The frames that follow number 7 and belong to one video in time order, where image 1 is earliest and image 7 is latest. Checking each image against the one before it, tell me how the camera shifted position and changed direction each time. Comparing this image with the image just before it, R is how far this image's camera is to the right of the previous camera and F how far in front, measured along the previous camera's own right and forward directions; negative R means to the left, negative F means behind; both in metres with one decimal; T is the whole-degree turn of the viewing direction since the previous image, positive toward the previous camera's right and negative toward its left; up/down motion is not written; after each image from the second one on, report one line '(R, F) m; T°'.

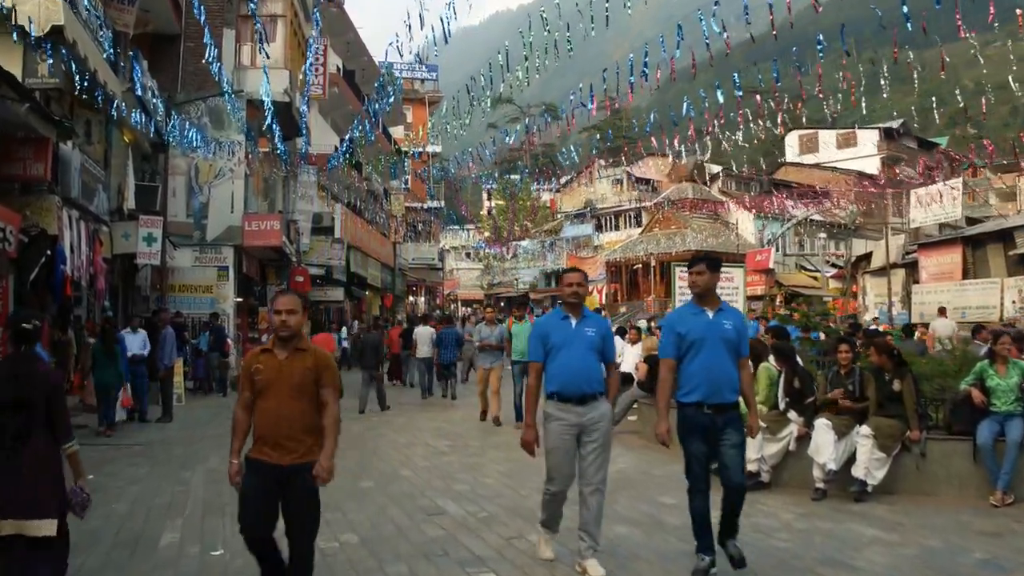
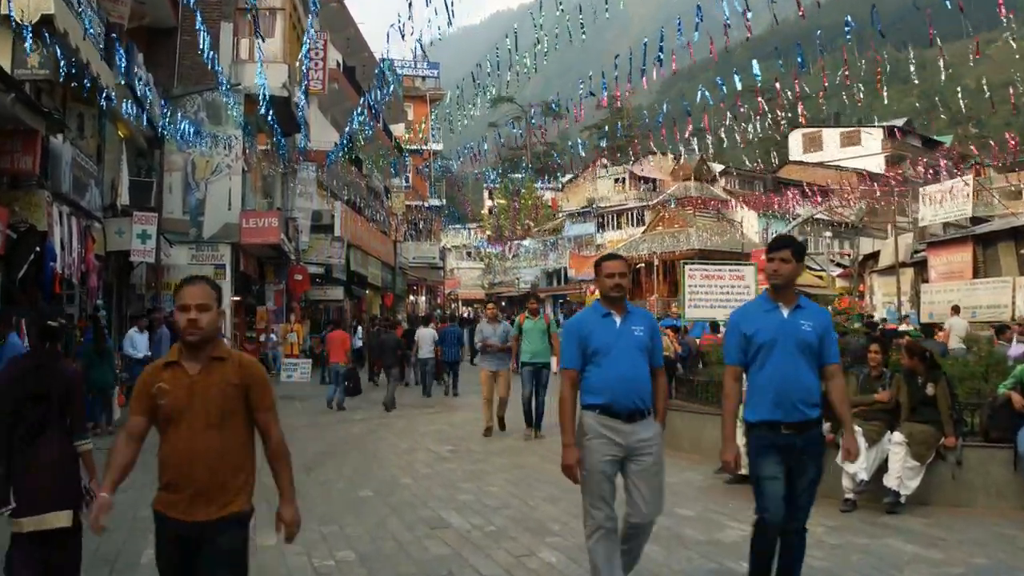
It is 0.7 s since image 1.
(-0.1, +0.5) m; 0°
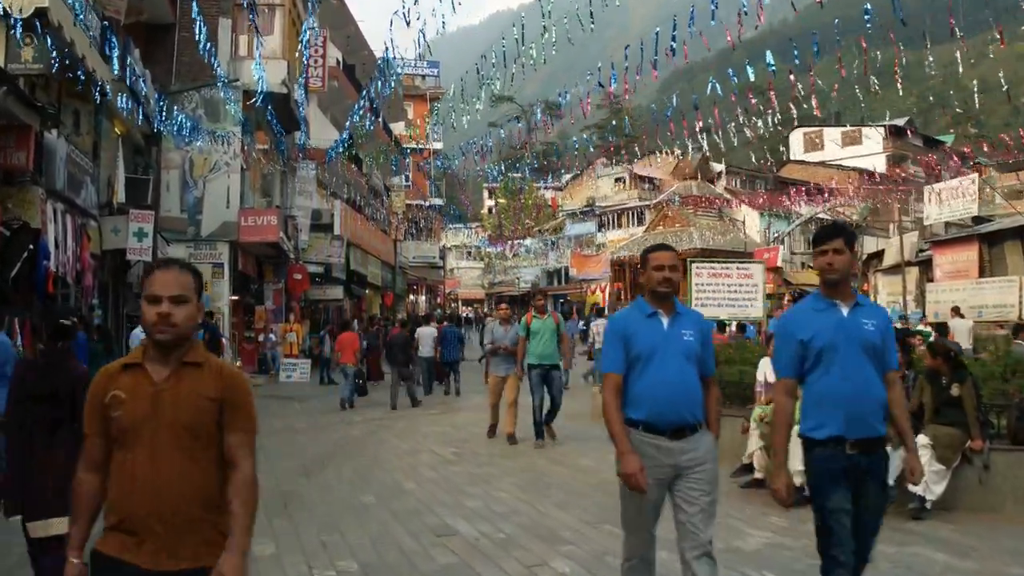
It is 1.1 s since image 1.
(-0.1, +0.3) m; 0°
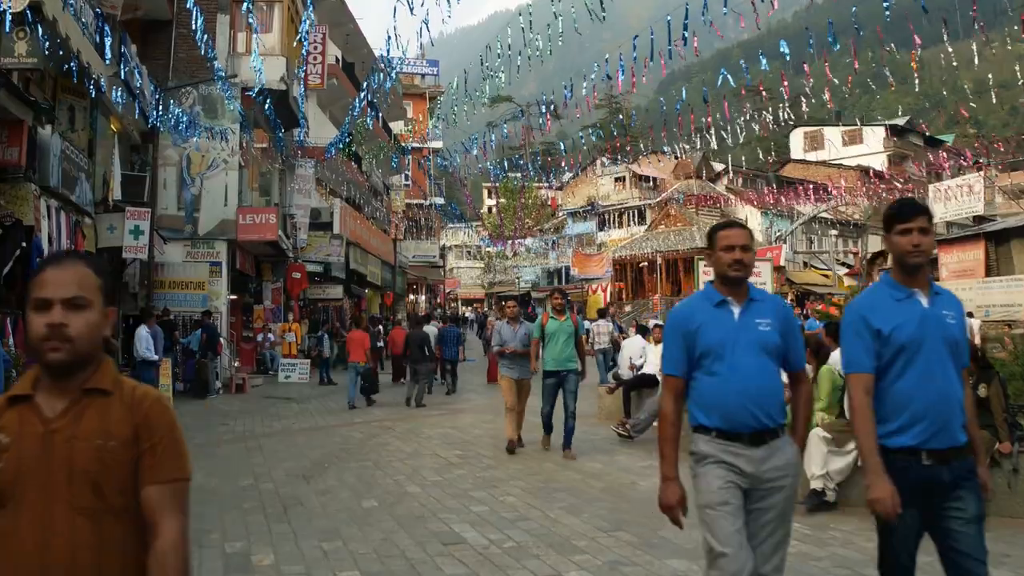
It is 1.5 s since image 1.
(-0.1, +0.3) m; 0°
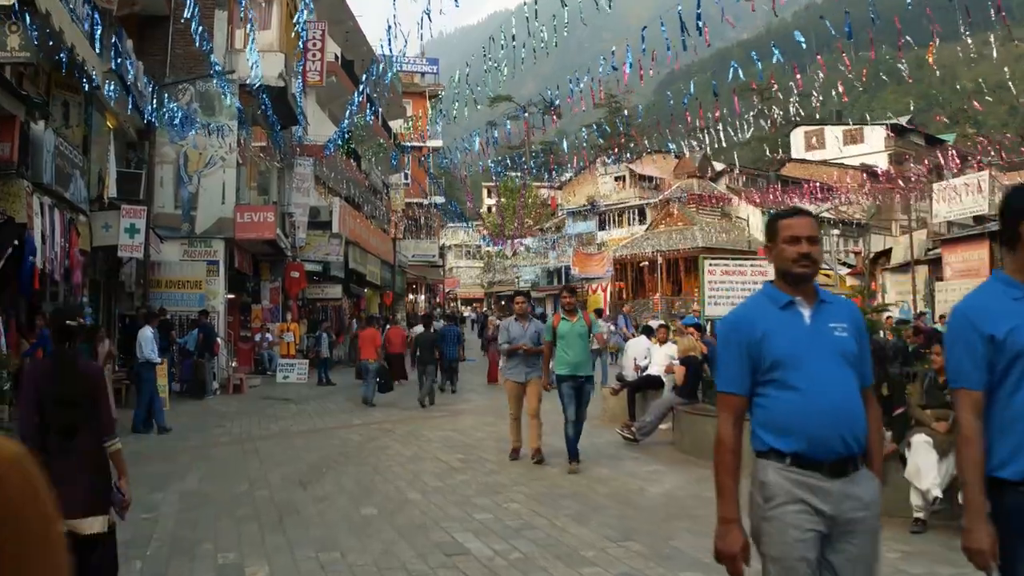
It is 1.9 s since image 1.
(0.0, +0.3) m; 0°
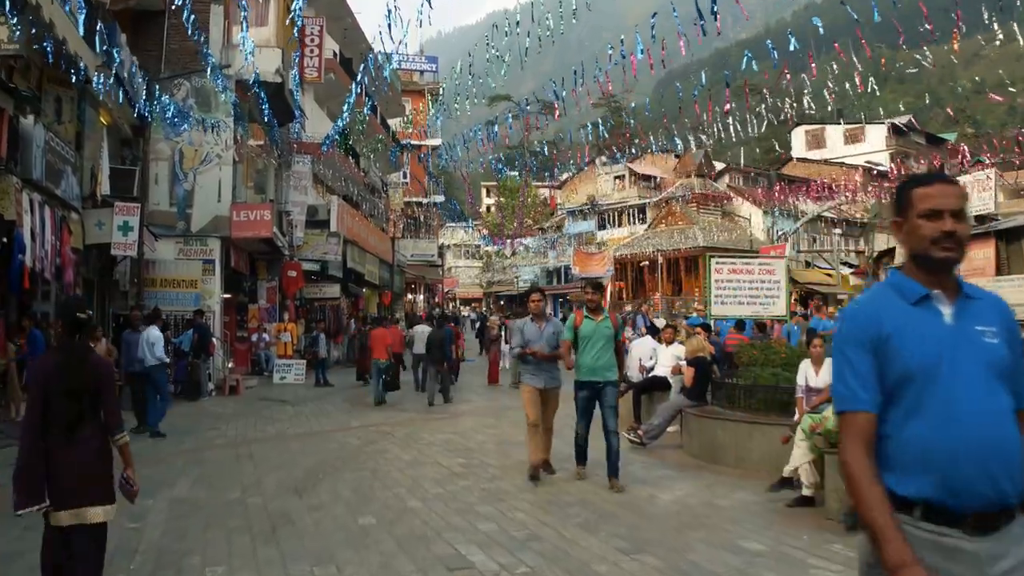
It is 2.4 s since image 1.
(0.0, +0.3) m; 0°
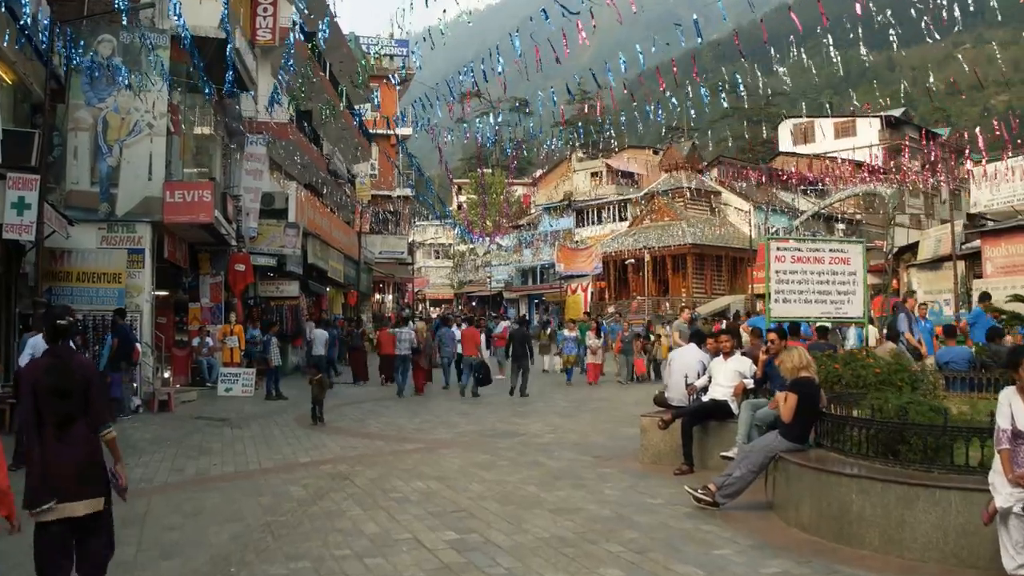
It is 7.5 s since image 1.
(-0.4, +3.0) m; +2°
